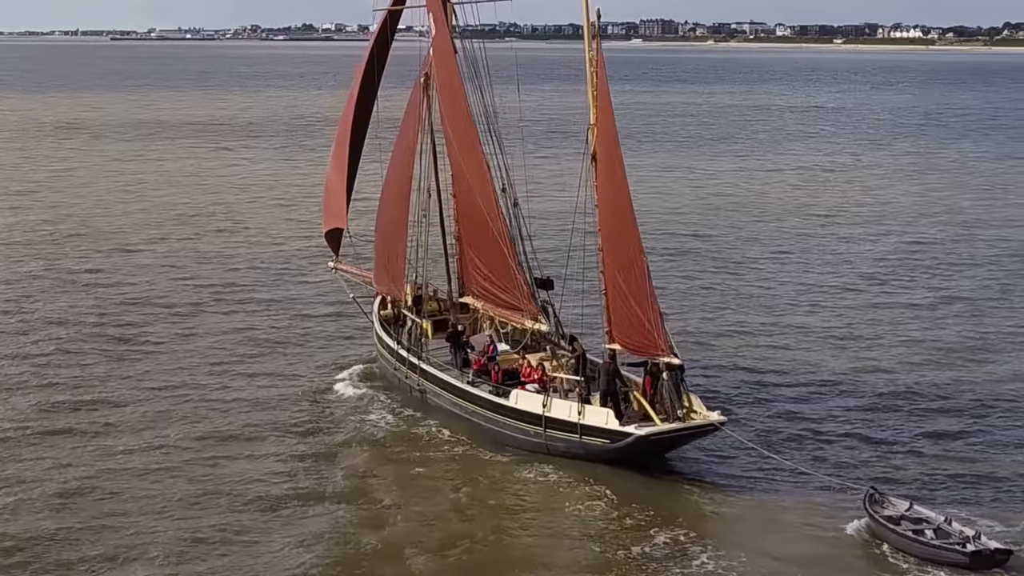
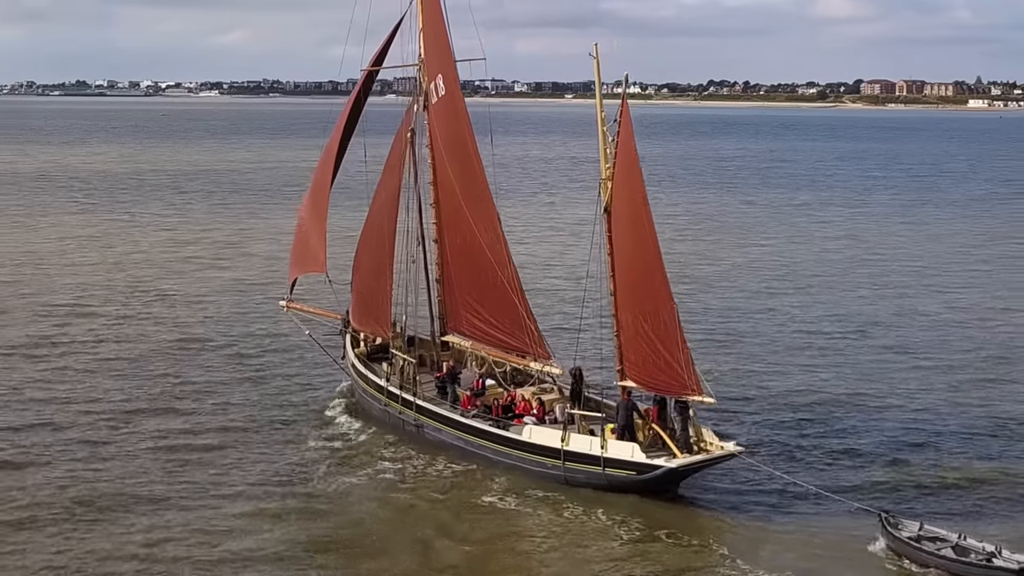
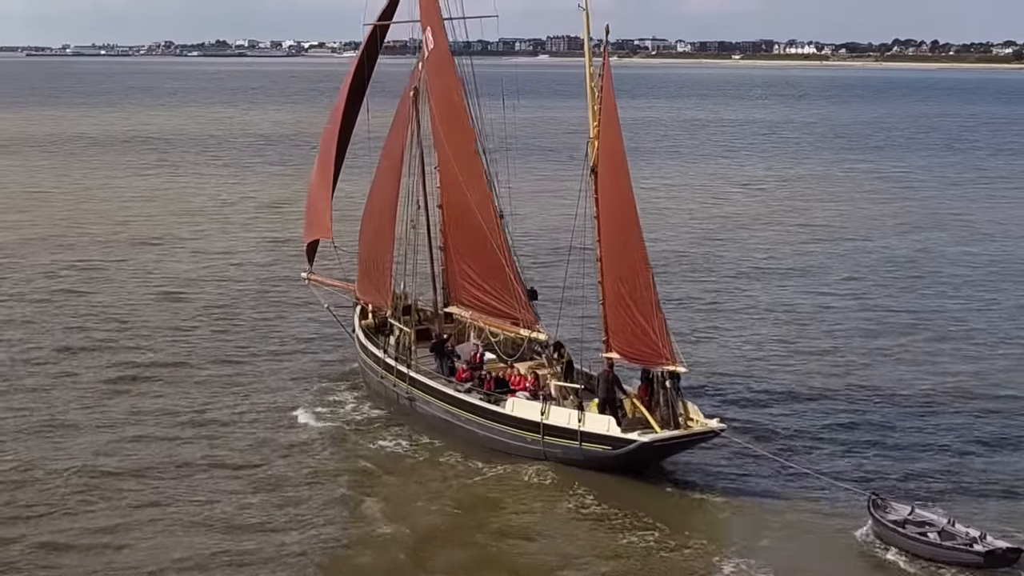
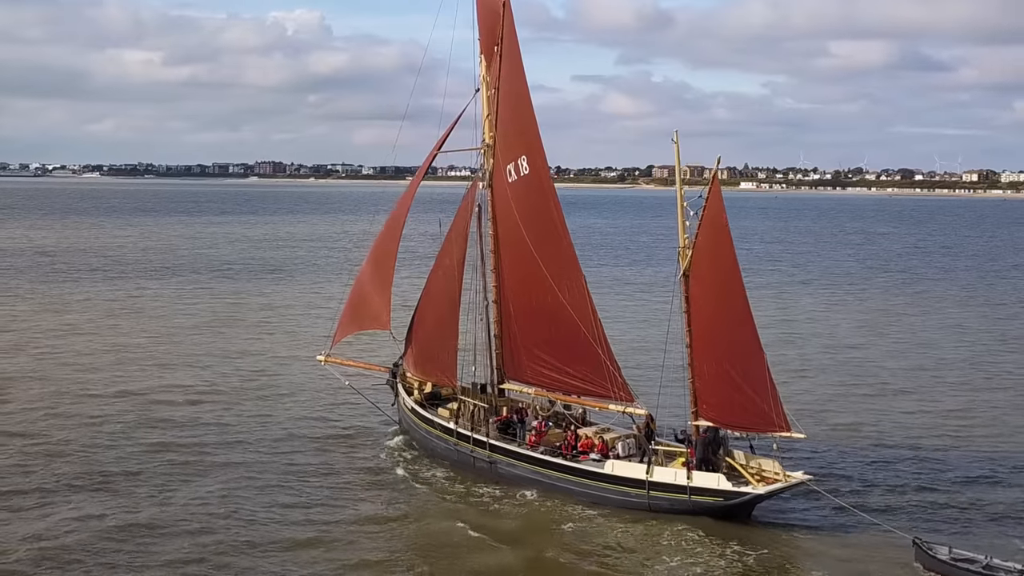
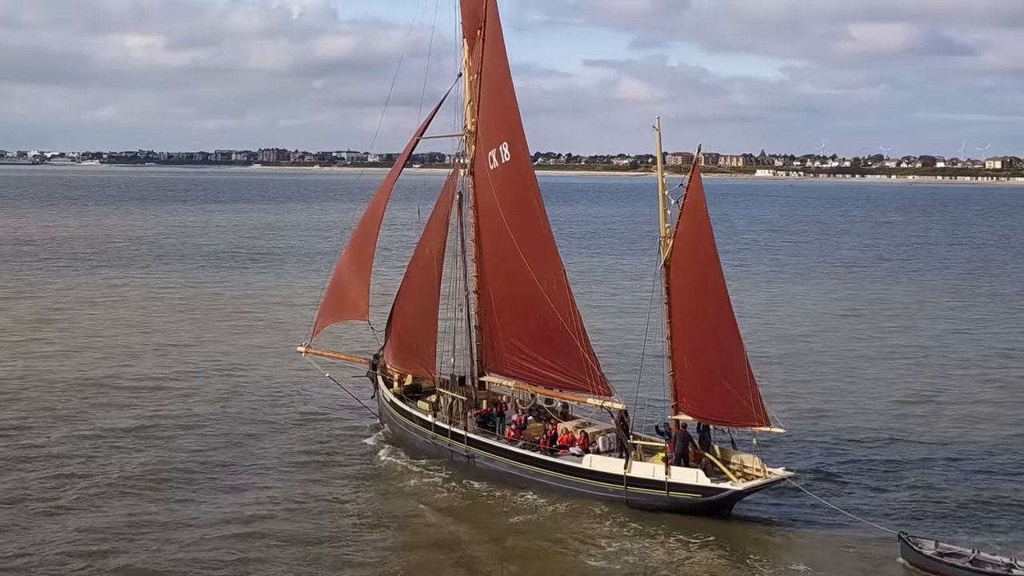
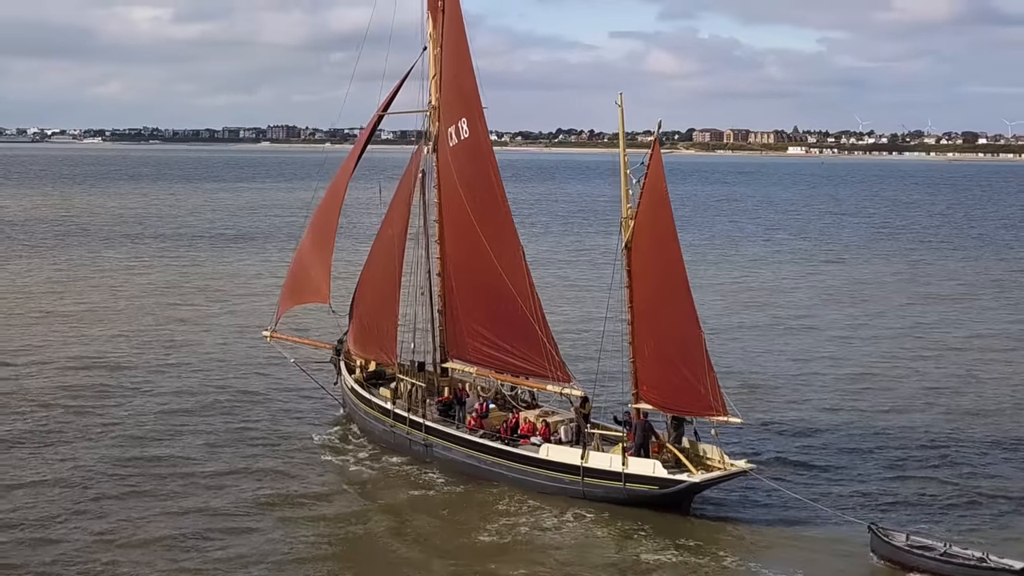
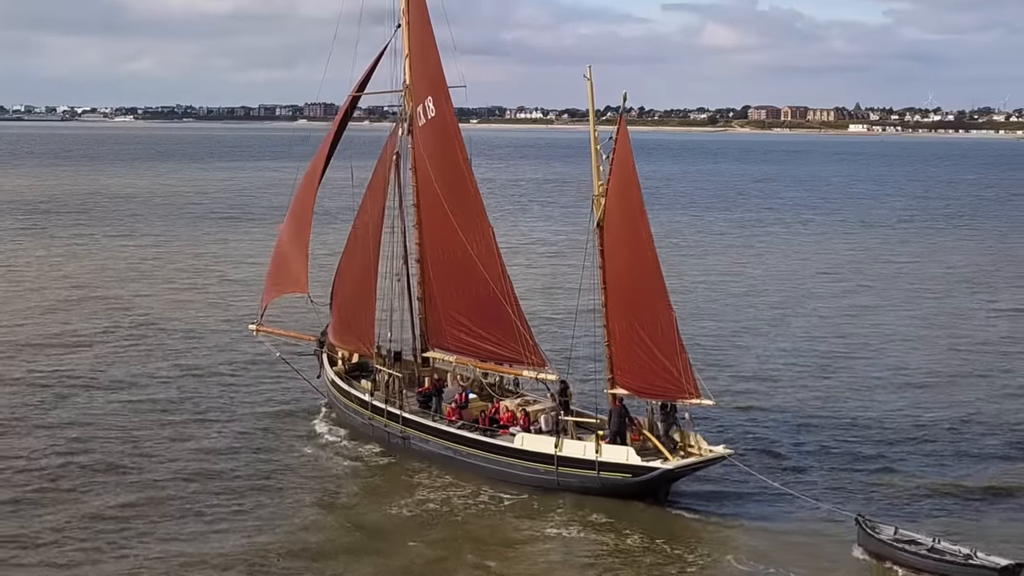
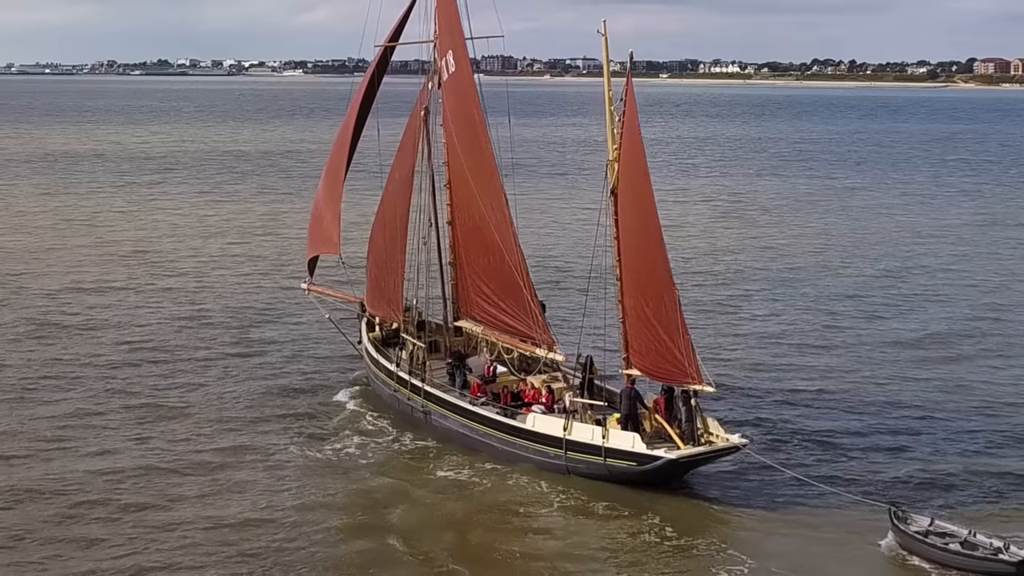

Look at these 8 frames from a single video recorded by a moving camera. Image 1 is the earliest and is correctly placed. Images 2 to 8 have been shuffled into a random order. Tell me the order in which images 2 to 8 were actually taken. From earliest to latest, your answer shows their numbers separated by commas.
3, 8, 2, 7, 6, 5, 4
